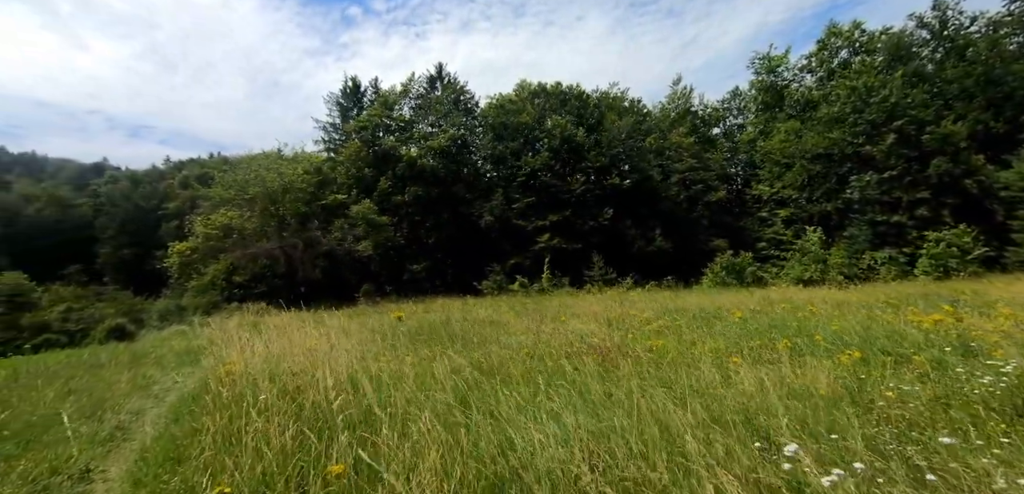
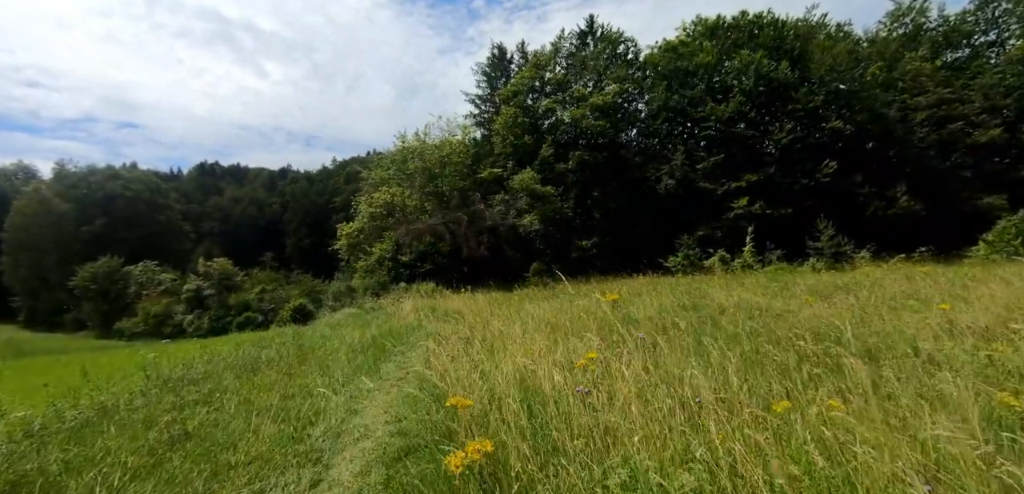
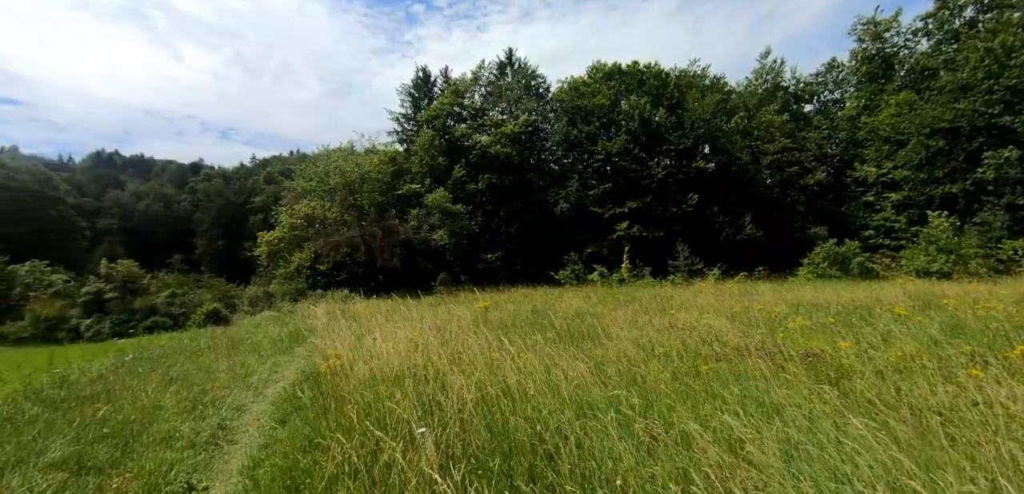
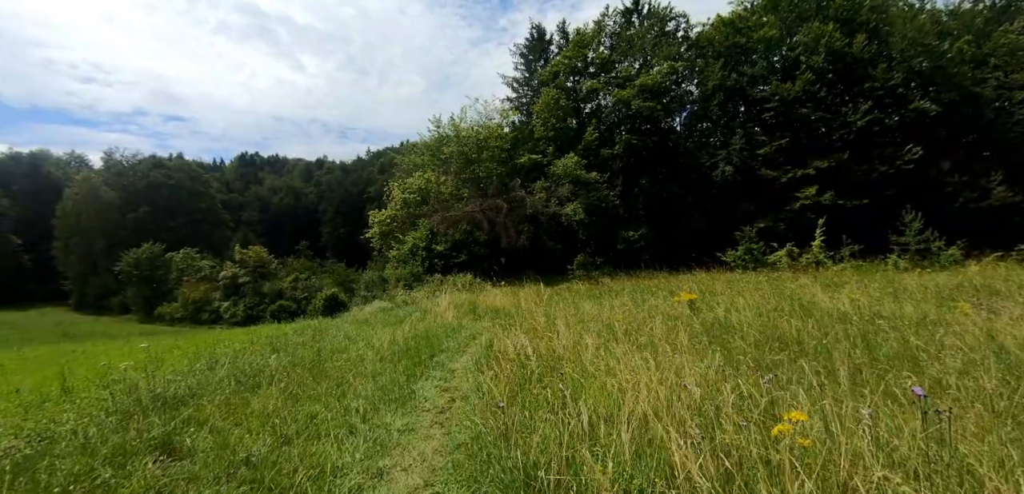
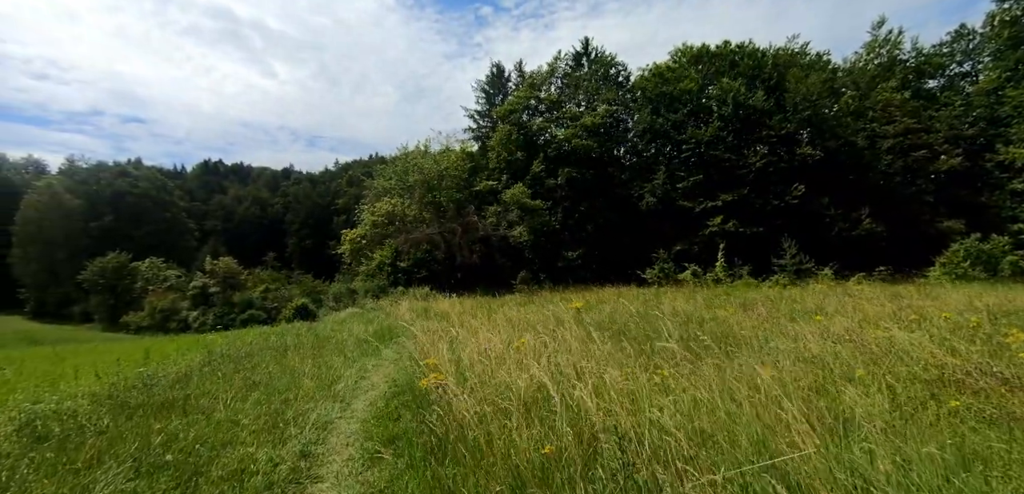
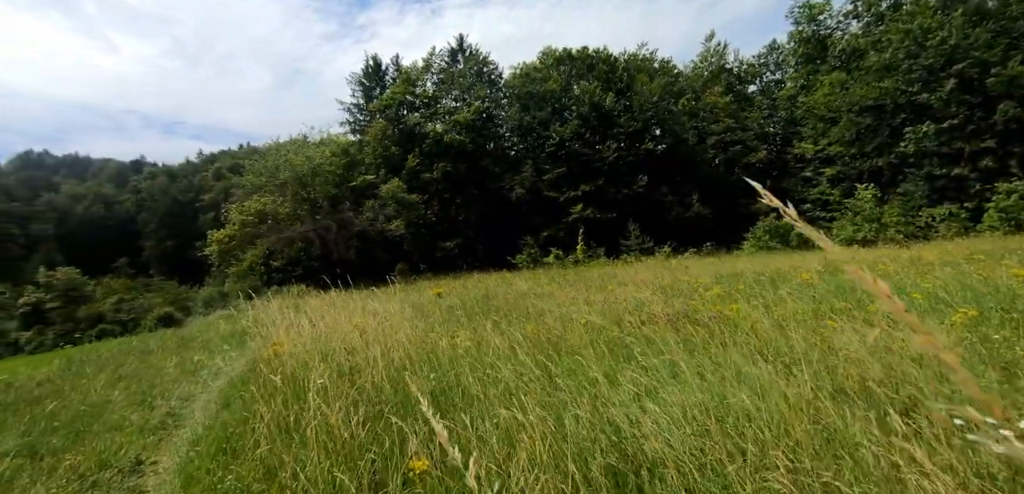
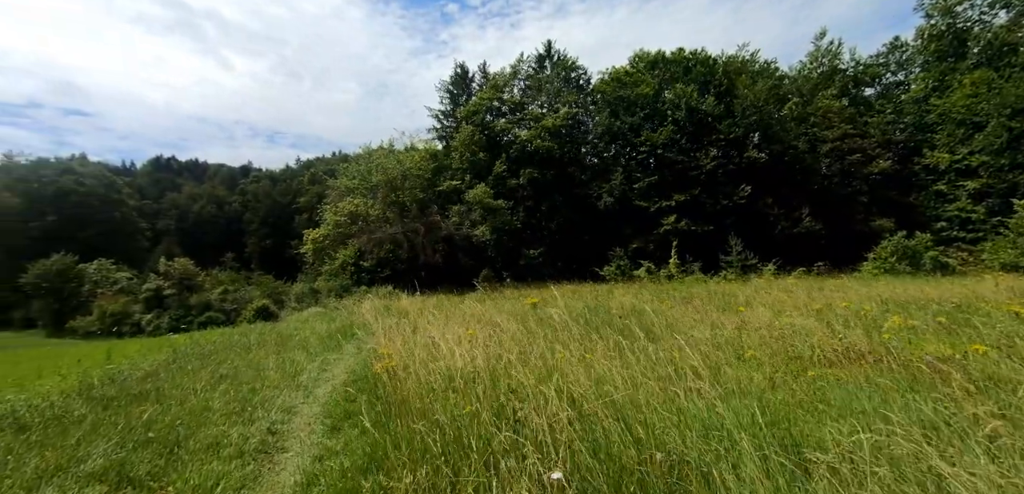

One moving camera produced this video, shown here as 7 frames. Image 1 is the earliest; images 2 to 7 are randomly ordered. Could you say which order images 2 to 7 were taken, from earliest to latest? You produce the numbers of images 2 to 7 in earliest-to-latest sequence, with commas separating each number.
6, 3, 7, 5, 2, 4
